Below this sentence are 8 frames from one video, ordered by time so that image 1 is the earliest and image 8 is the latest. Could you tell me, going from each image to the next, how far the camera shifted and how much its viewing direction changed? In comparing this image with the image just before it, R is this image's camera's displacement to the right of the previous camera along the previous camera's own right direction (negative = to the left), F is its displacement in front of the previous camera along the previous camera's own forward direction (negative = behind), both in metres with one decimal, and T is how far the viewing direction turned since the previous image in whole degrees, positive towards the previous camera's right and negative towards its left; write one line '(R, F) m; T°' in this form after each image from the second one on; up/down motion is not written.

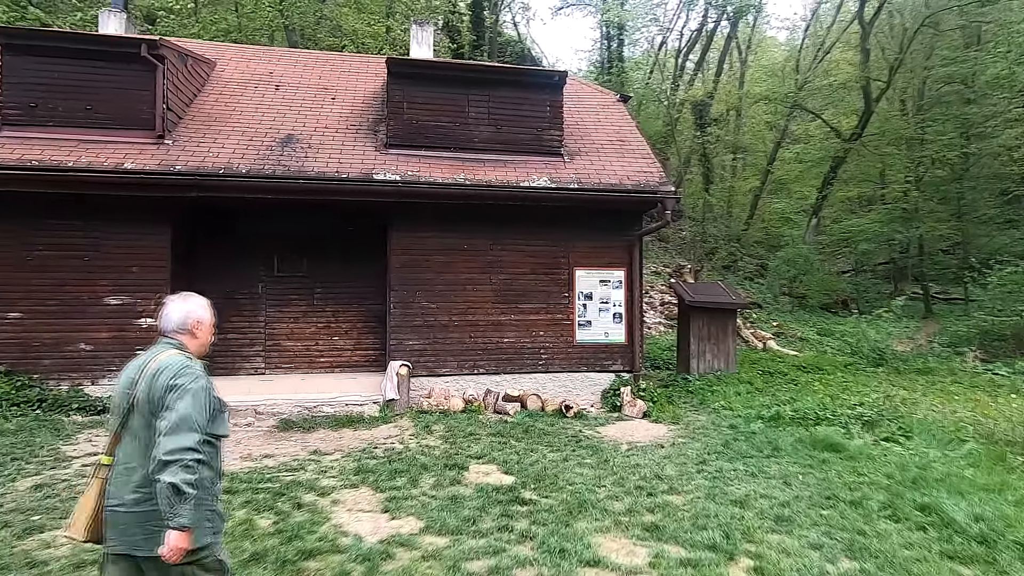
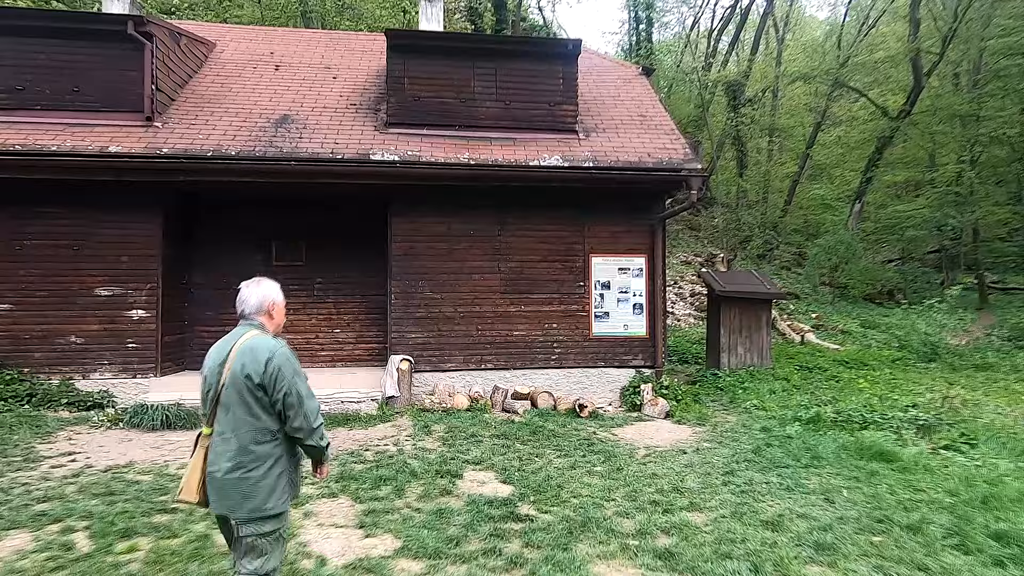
(+0.3, +0.7) m; -3°
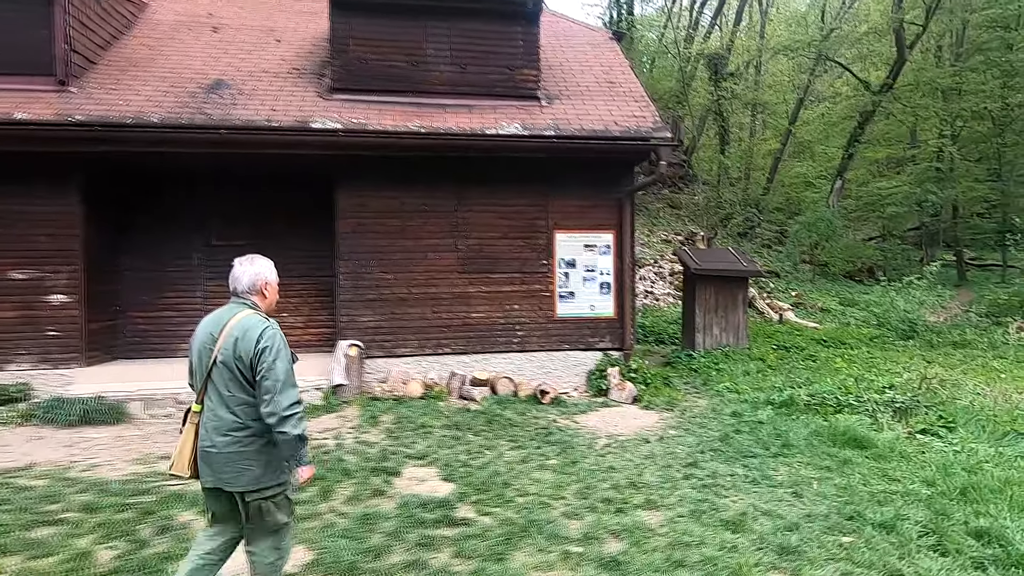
(+0.4, +0.5) m; +1°
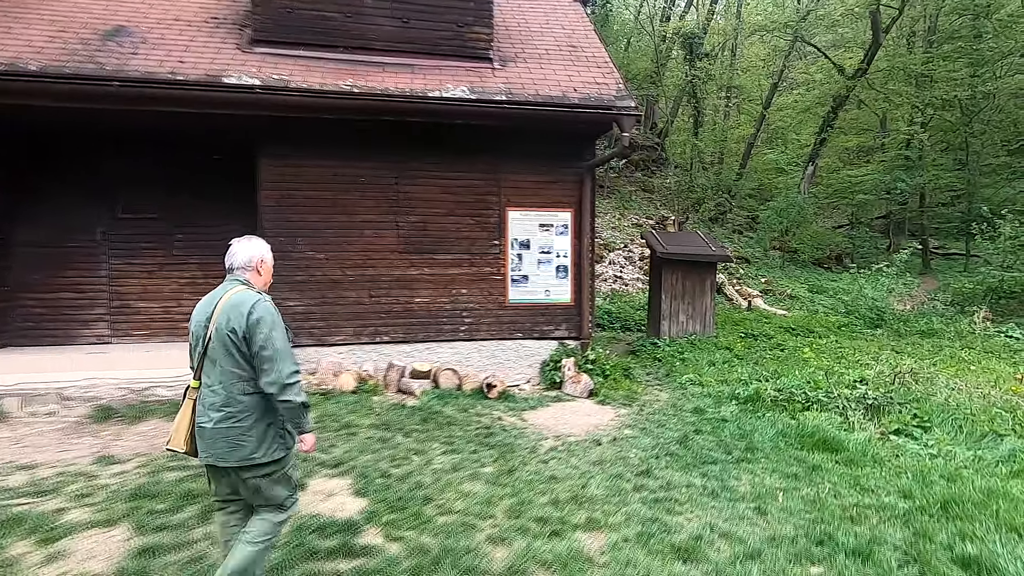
(+0.4, +0.7) m; +3°
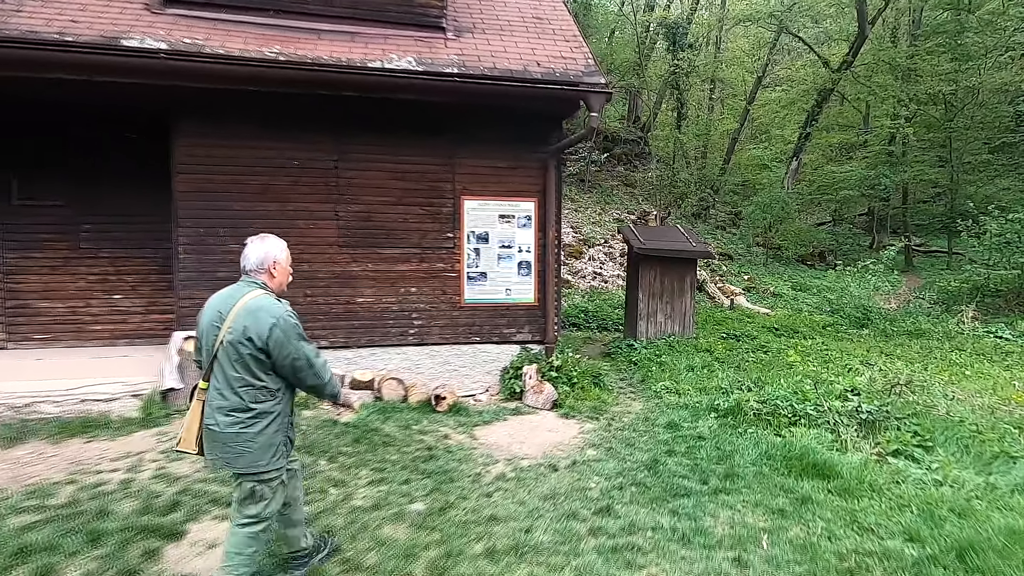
(+0.4, +0.8) m; +1°
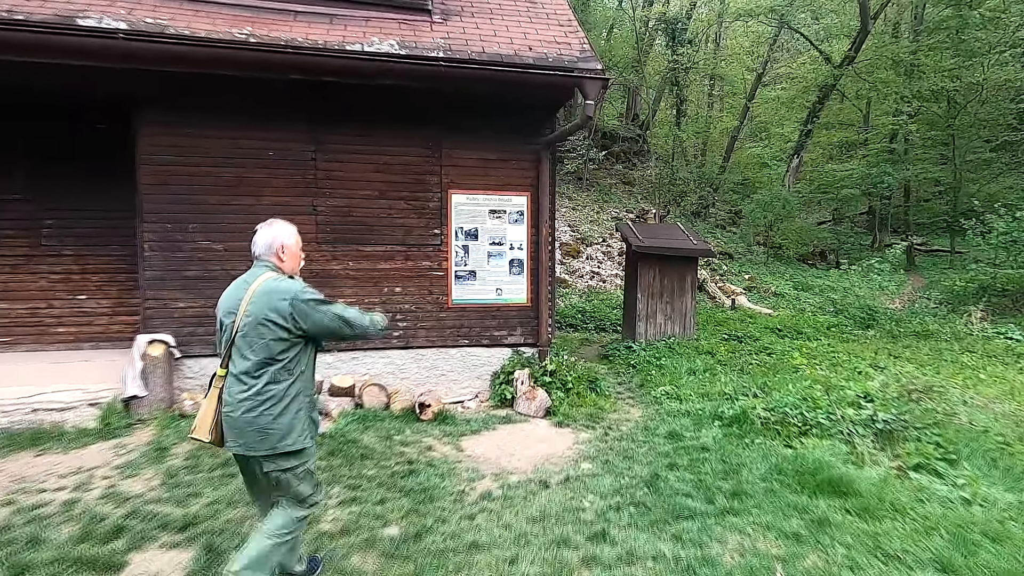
(+0.1, +0.4) m; 0°
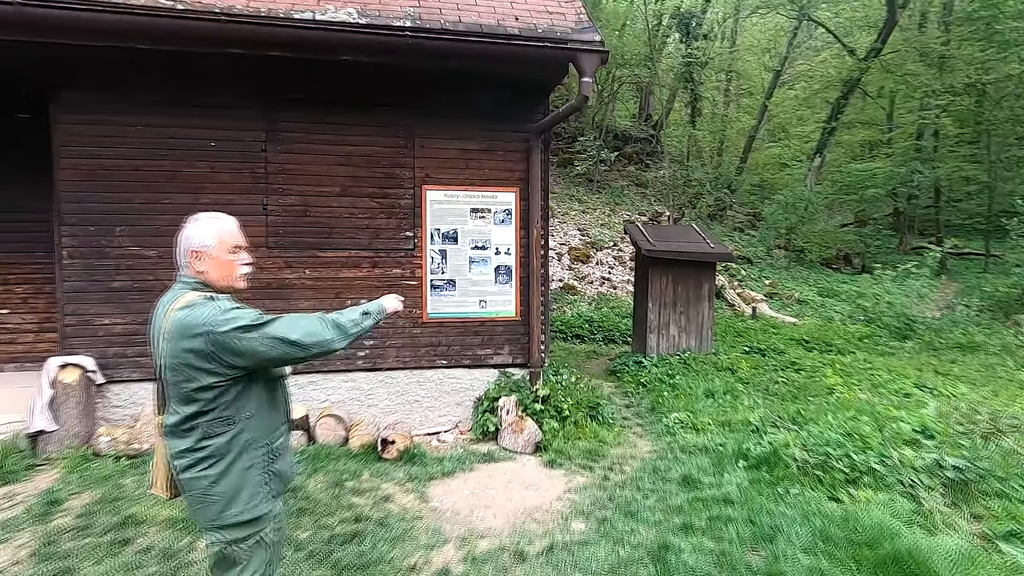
(+0.3, +0.9) m; -2°
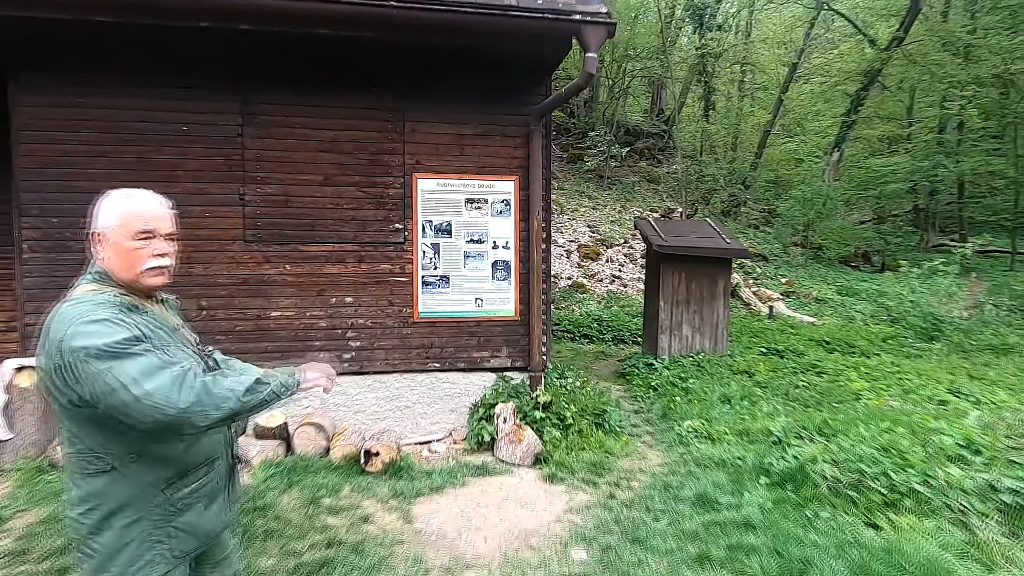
(+0.1, +0.4) m; -1°
